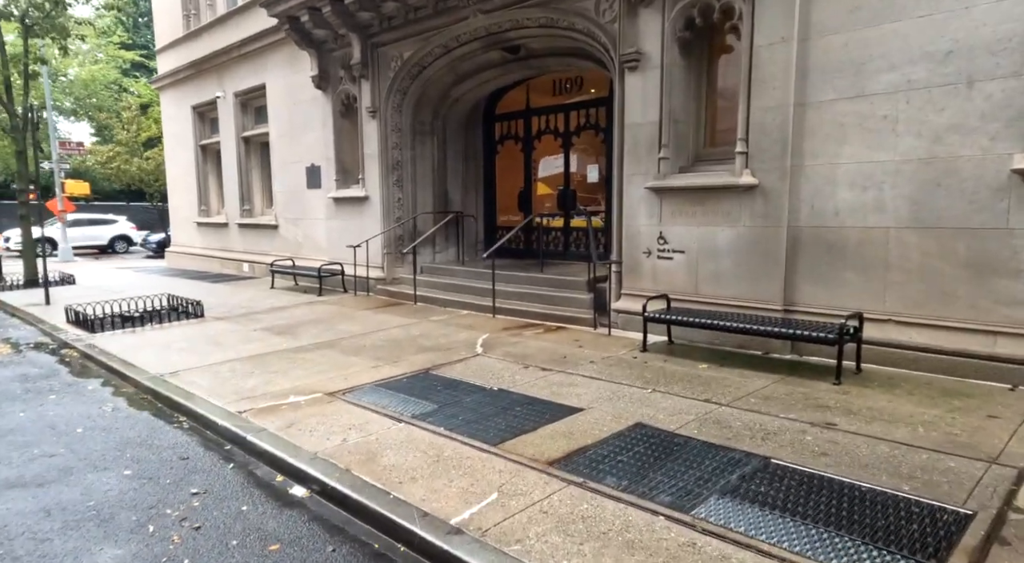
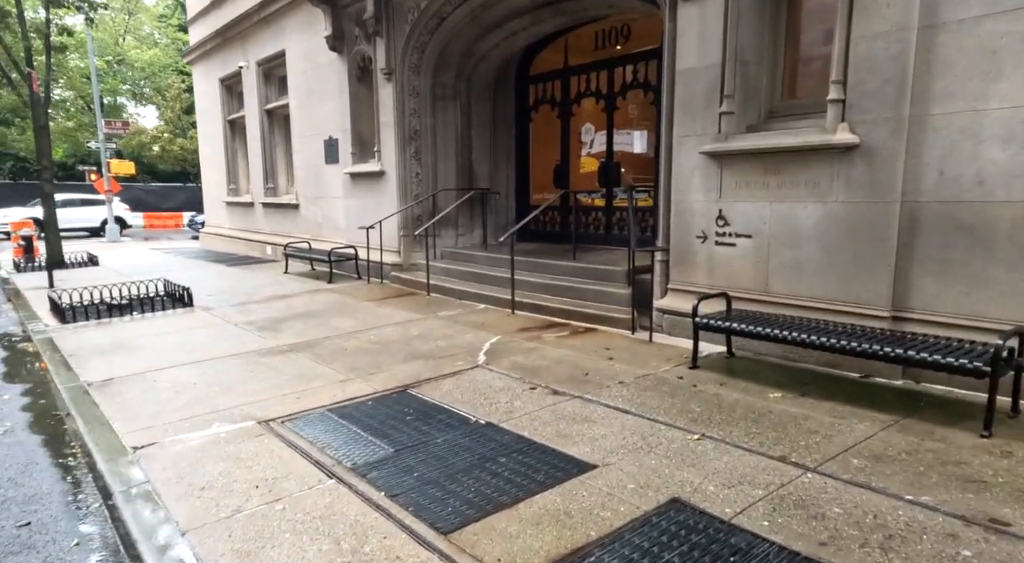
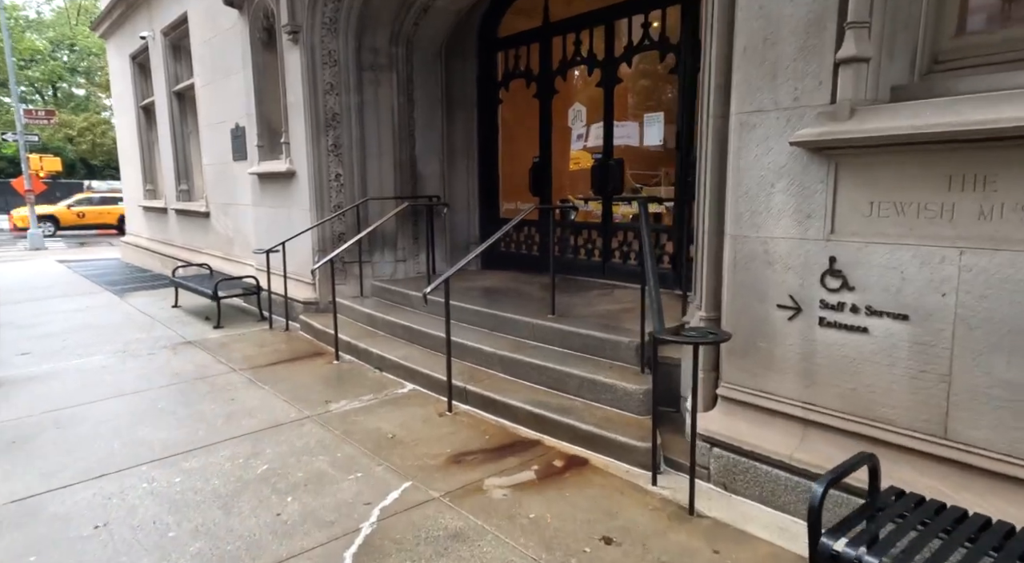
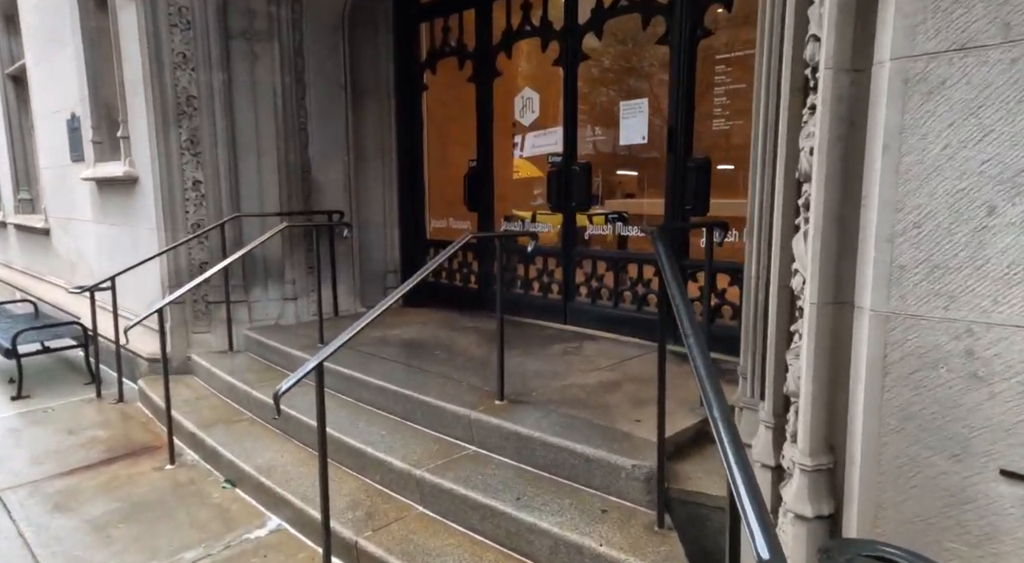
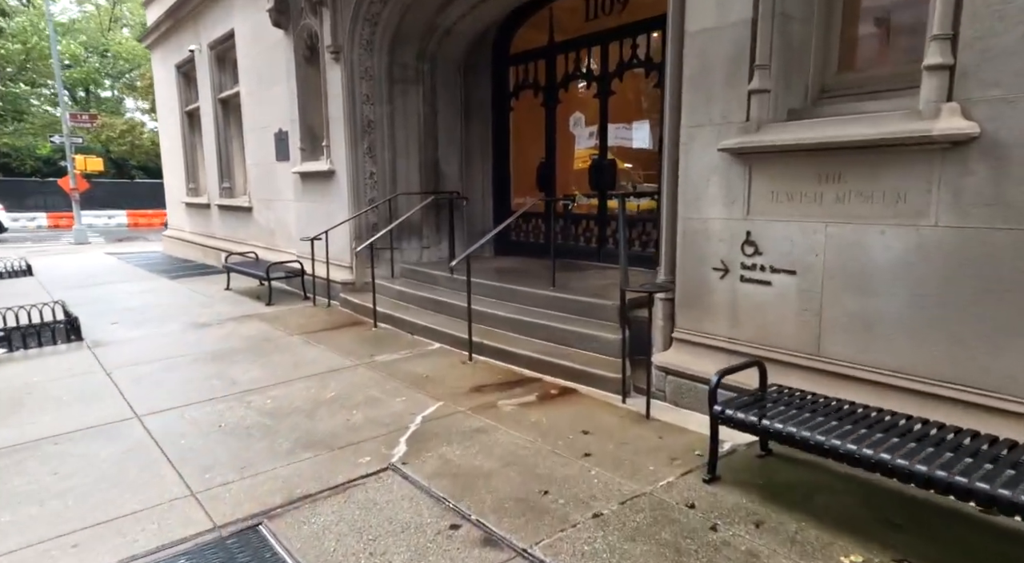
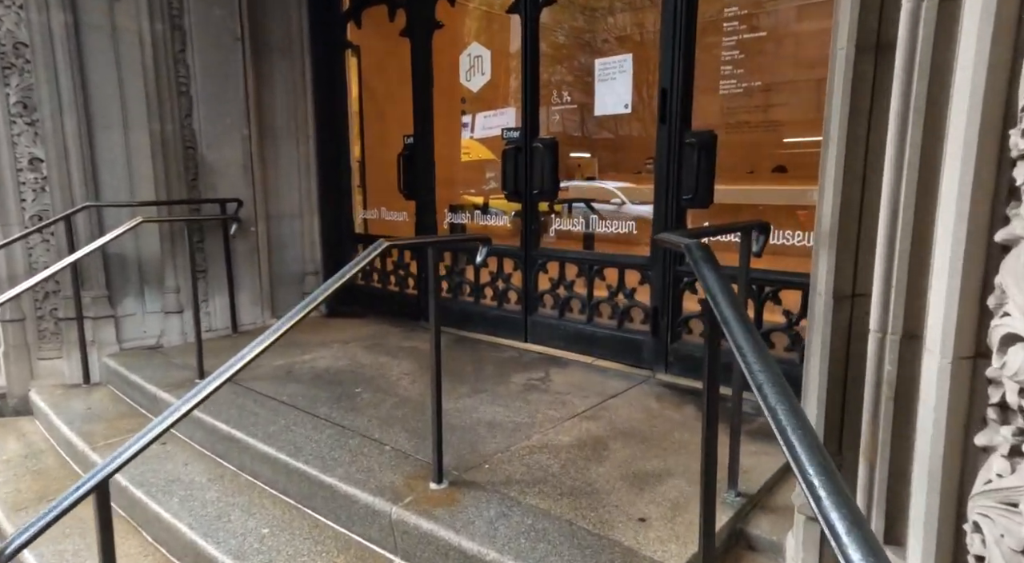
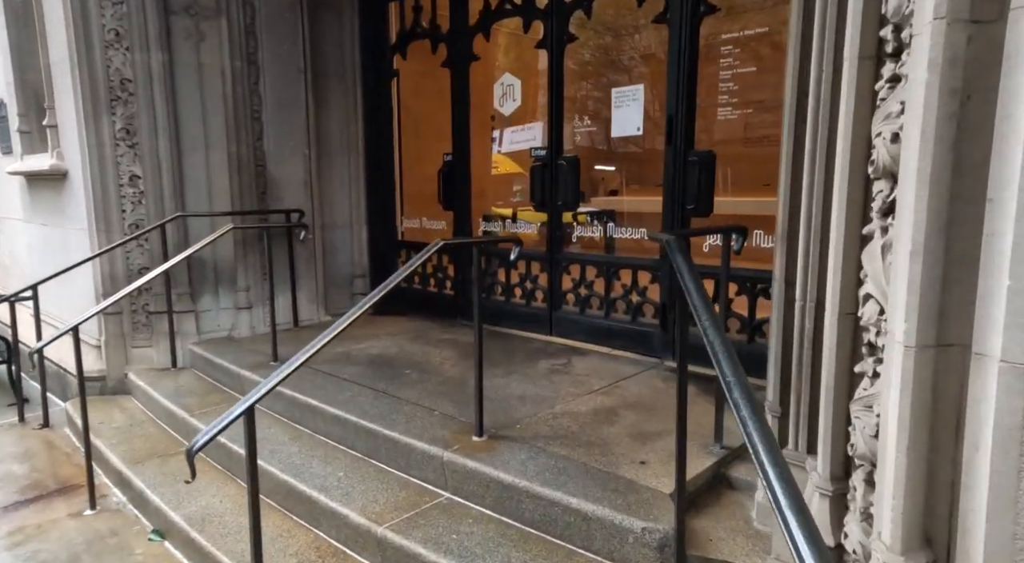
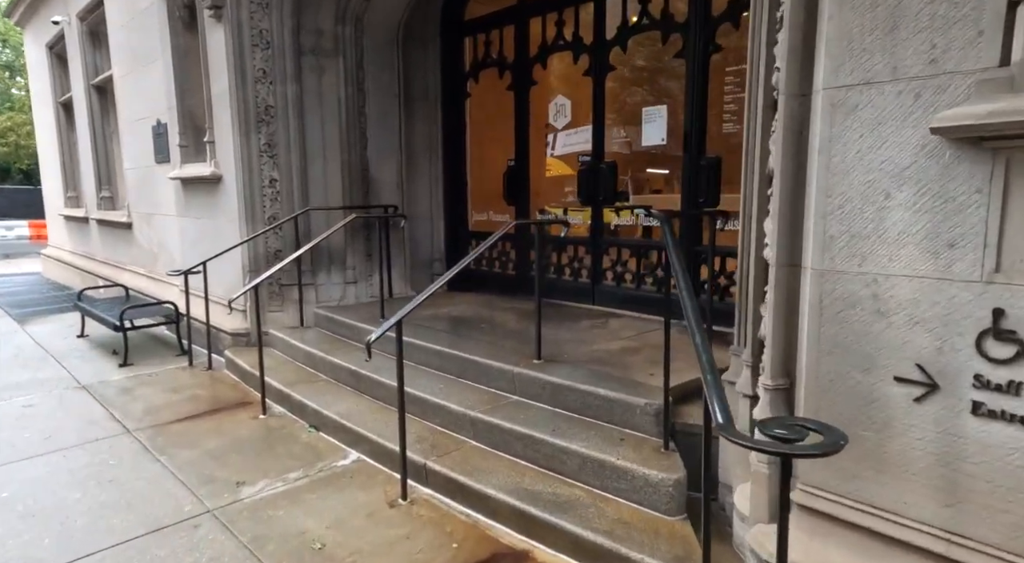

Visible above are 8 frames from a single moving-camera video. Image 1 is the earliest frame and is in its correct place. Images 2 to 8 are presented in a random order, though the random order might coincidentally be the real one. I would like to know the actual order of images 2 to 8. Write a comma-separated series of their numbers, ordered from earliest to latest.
2, 5, 3, 8, 4, 7, 6
